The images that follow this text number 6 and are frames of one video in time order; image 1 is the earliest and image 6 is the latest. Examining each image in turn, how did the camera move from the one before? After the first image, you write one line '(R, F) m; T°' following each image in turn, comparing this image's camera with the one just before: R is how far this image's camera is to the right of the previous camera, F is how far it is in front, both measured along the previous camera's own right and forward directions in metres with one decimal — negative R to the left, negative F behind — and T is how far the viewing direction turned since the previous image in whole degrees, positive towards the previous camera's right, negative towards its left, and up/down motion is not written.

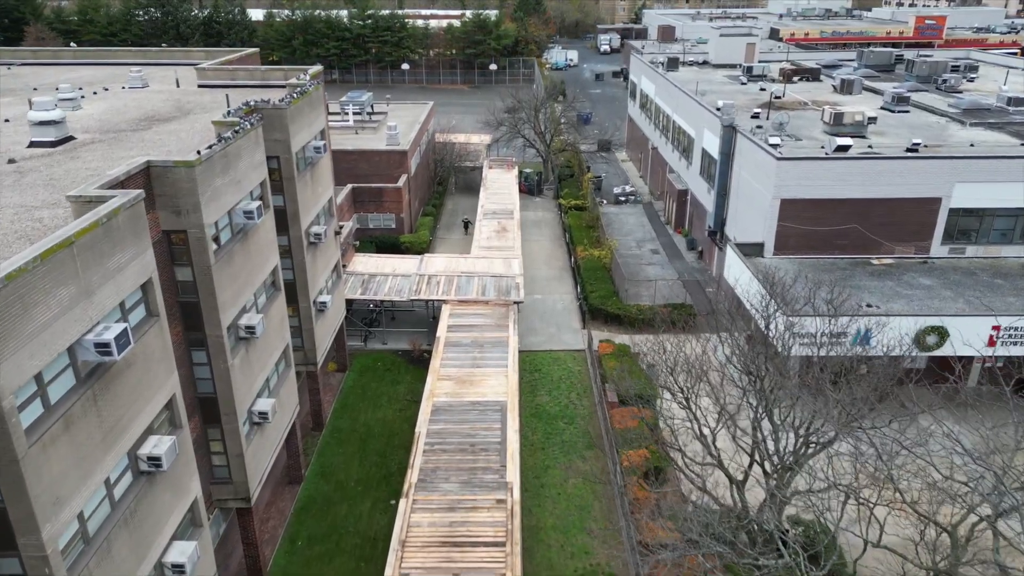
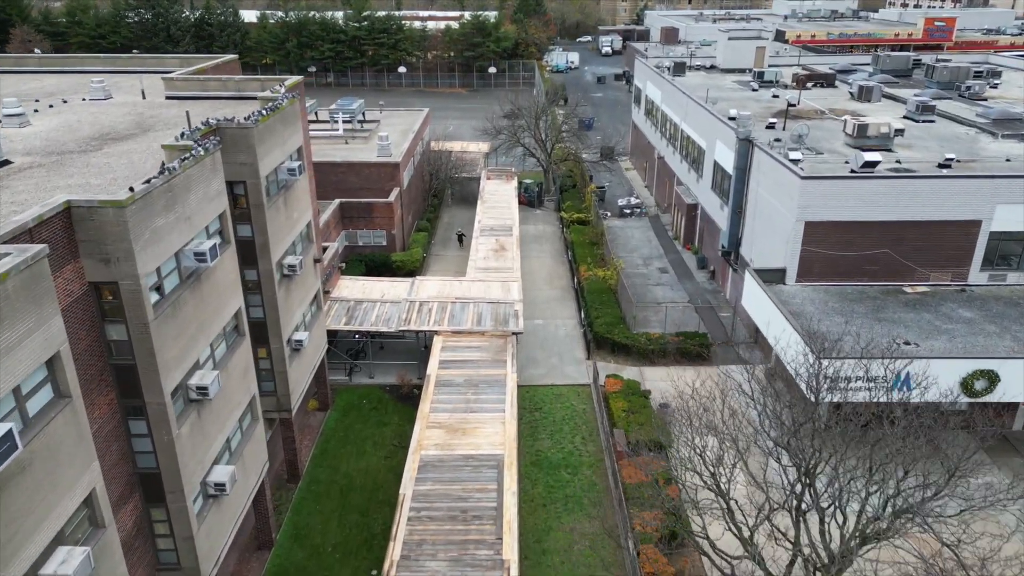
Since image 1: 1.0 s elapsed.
(+0.1, +2.5) m; 0°
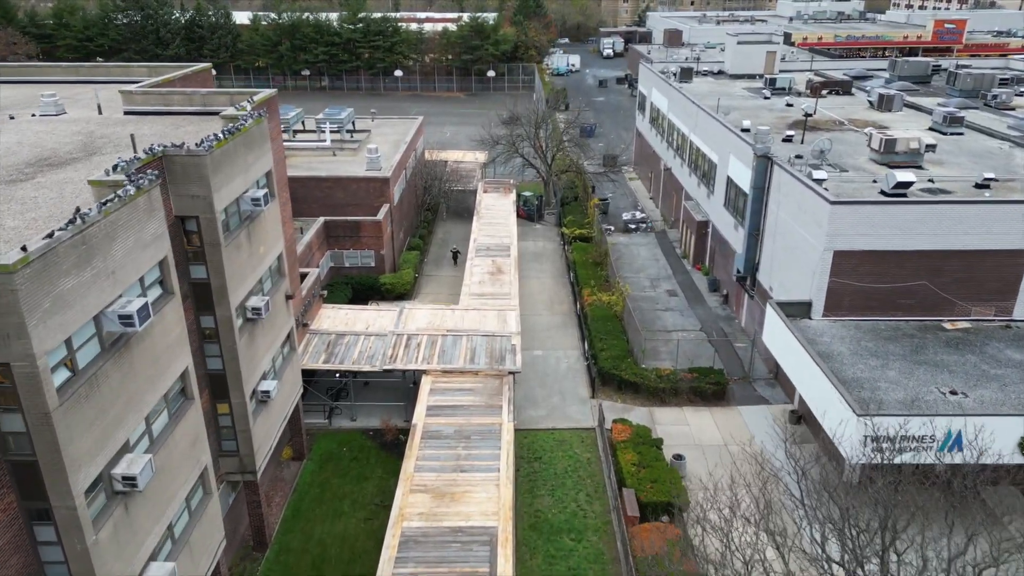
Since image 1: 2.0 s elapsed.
(+0.1, +2.6) m; 0°
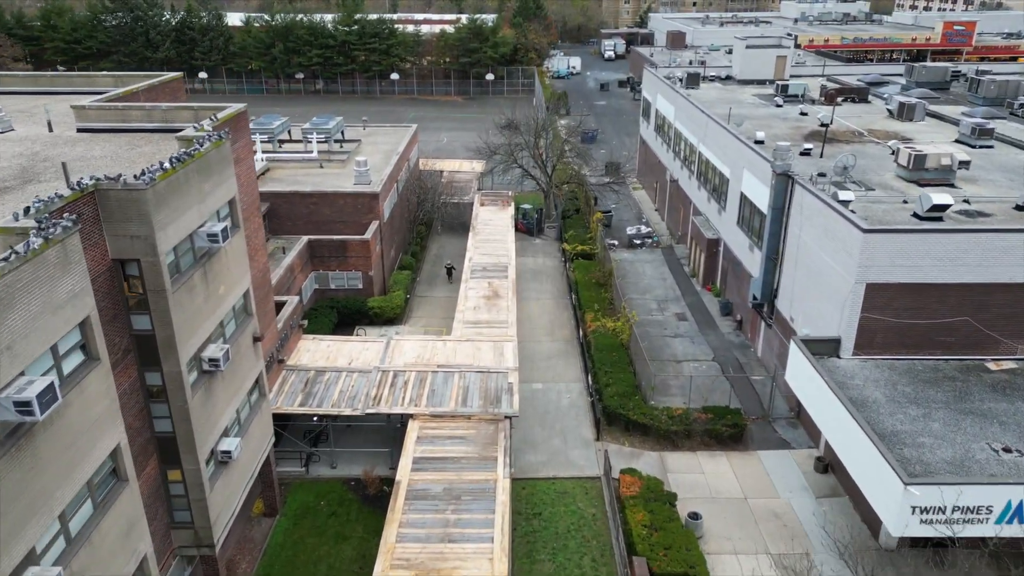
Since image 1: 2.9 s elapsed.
(+0.1, +2.4) m; 0°
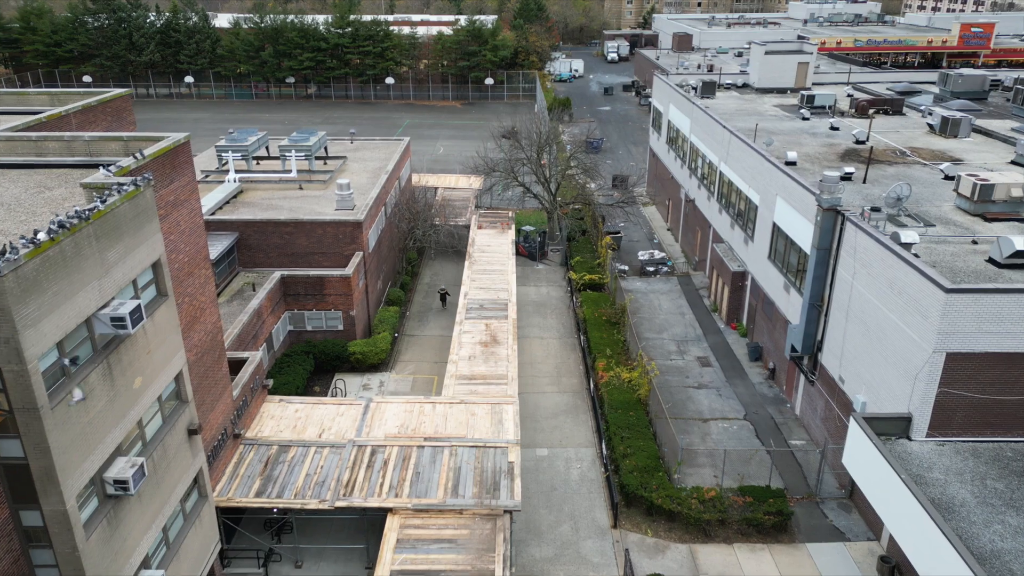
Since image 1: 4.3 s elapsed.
(0.0, +3.9) m; 0°
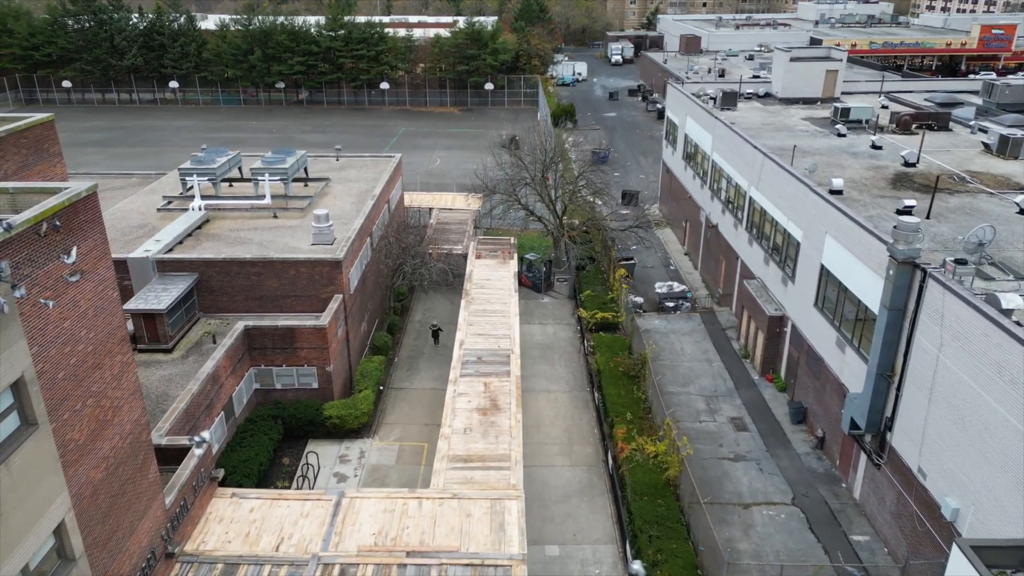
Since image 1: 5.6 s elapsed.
(-0.1, +4.1) m; 0°
